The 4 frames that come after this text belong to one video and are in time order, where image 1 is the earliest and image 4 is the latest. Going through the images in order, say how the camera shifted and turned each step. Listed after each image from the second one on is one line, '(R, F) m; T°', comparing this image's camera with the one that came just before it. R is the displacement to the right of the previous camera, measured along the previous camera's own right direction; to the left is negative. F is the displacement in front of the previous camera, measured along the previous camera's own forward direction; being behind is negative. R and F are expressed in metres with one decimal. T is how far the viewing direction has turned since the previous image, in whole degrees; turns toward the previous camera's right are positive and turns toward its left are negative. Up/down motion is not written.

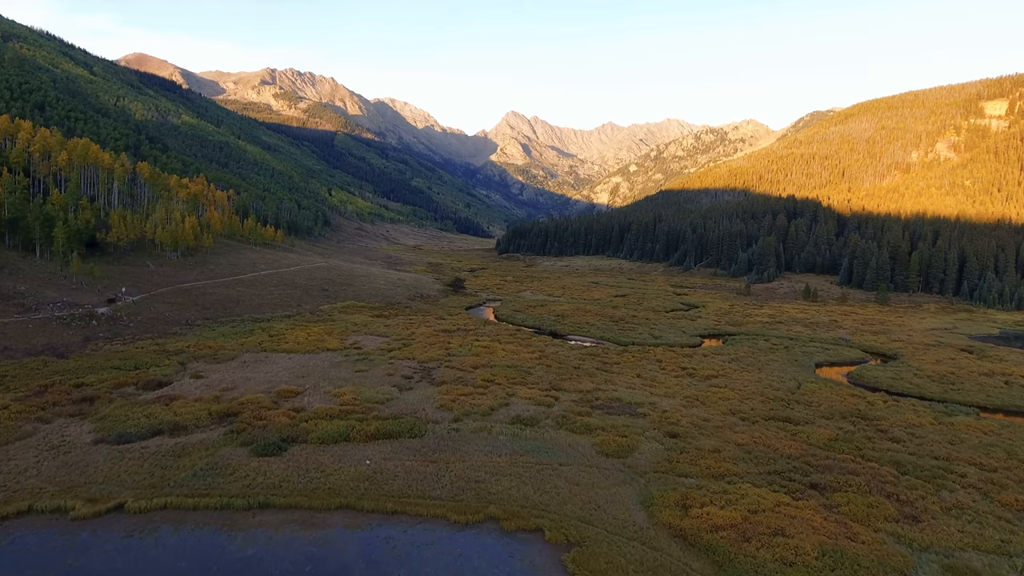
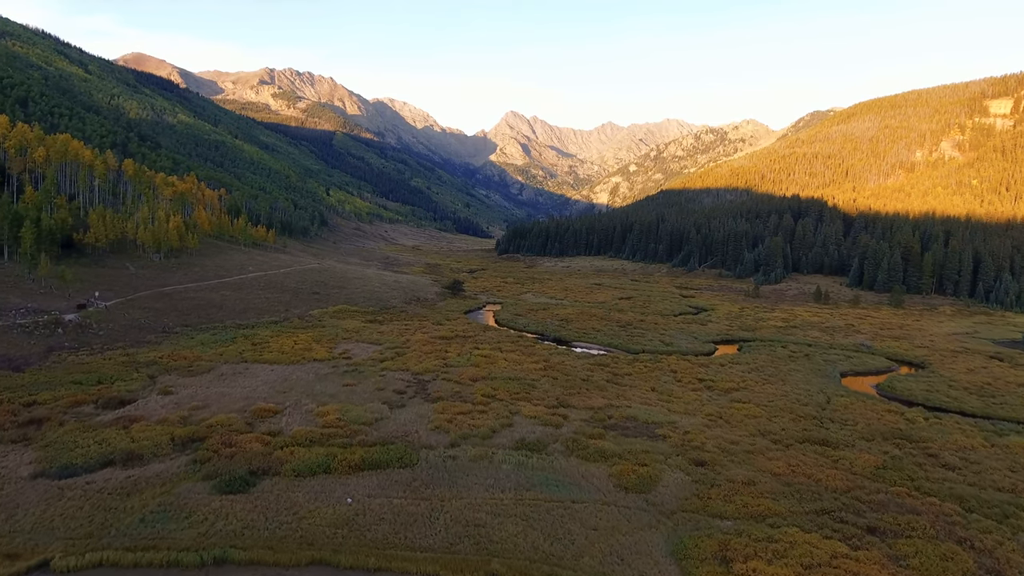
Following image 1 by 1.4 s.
(-0.3, +4.7) m; 0°
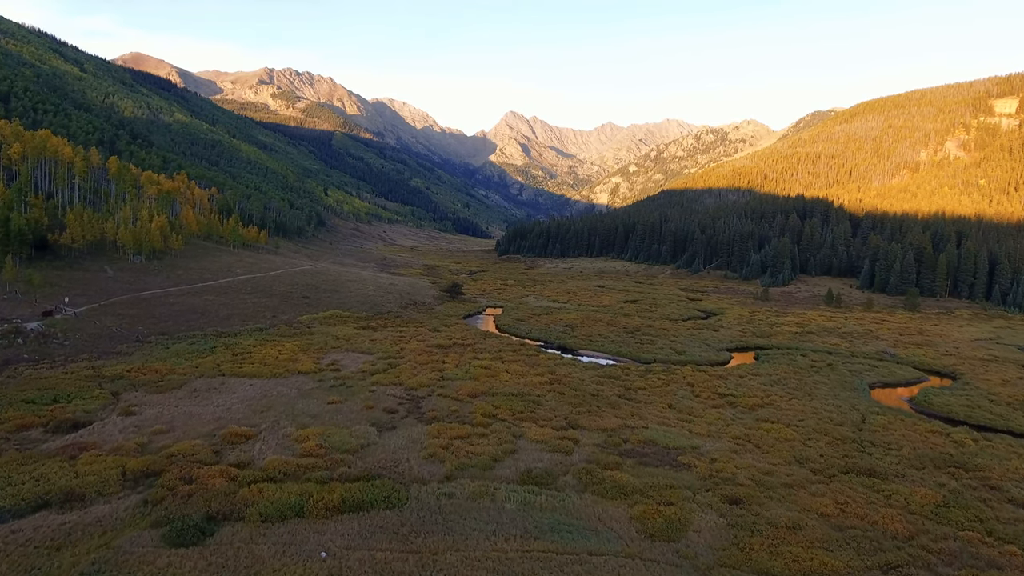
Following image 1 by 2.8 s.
(-0.3, +4.6) m; 0°
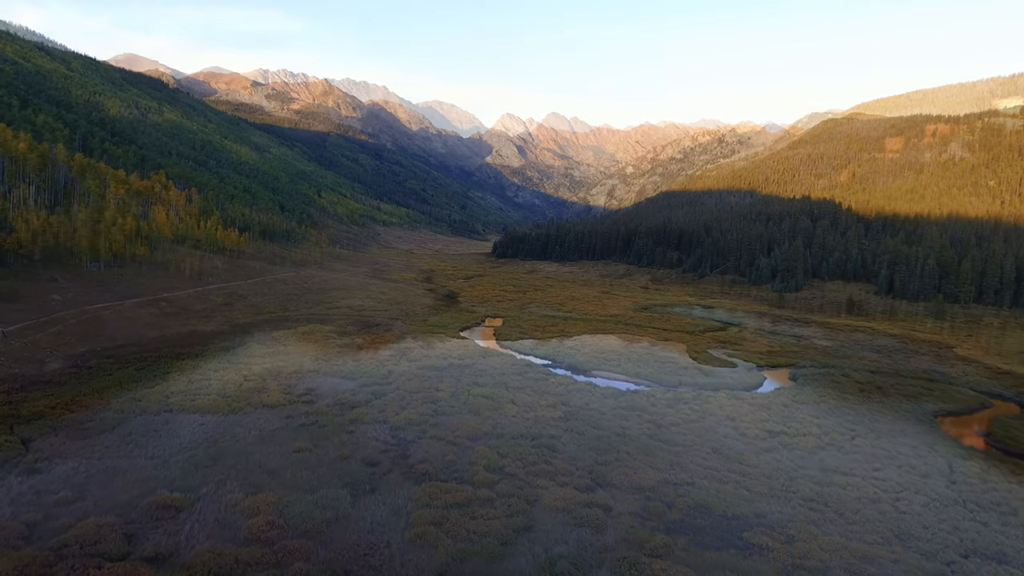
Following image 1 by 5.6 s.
(-0.9, +8.4) m; 0°
